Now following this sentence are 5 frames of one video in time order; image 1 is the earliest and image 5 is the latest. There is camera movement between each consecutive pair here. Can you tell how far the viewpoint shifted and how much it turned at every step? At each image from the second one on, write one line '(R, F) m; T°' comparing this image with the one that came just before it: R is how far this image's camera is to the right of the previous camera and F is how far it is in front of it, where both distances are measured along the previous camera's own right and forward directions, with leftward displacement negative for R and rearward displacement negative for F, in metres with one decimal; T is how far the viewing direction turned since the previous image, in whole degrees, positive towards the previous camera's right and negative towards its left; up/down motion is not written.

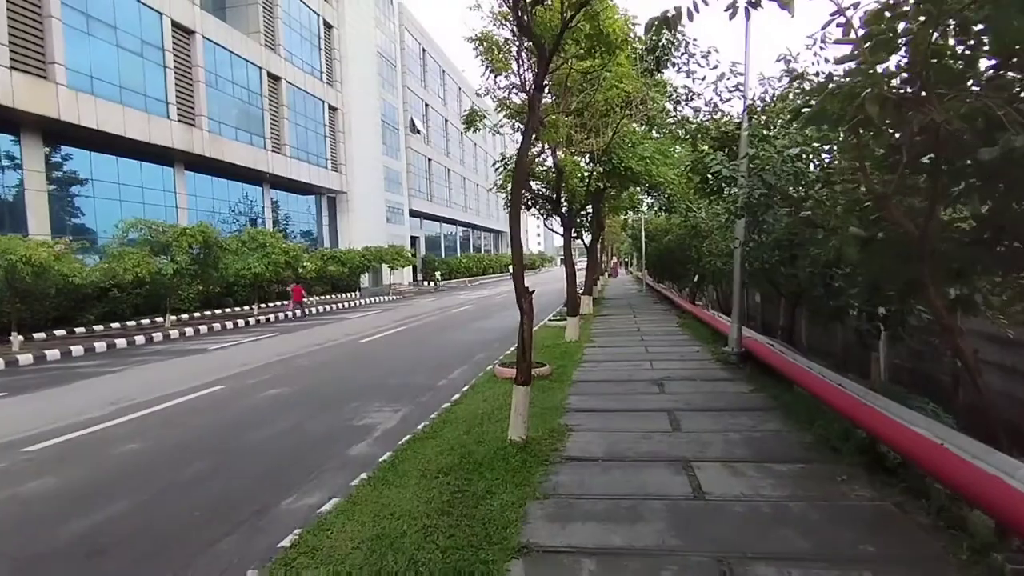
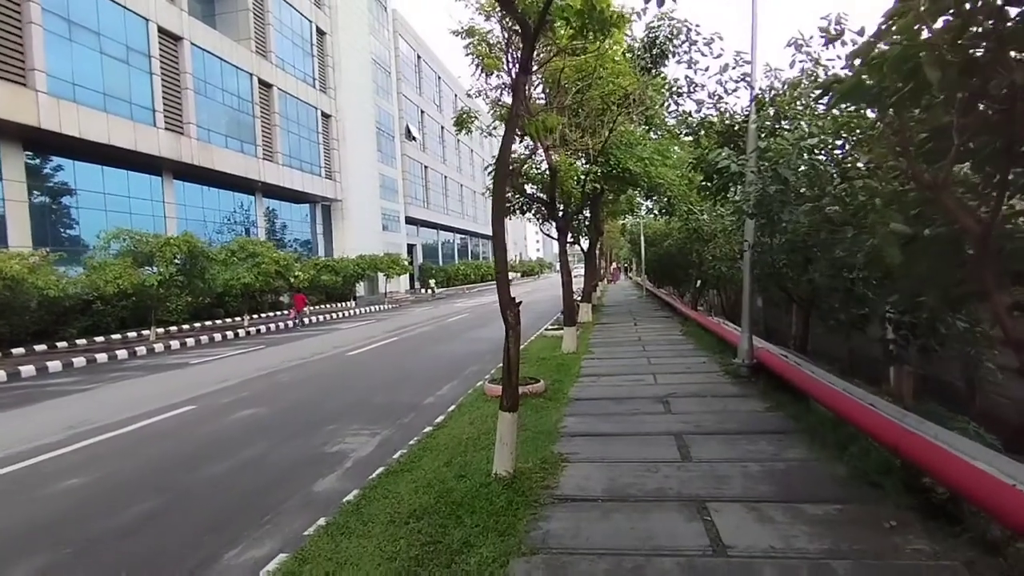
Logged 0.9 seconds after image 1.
(+0.1, +0.7) m; 0°
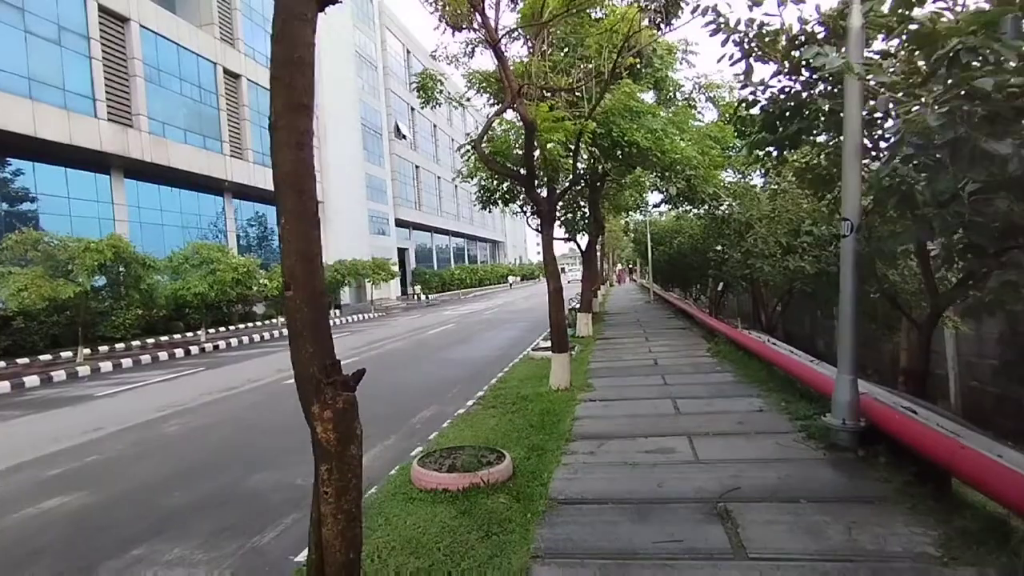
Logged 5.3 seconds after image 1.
(+0.4, +3.1) m; 0°
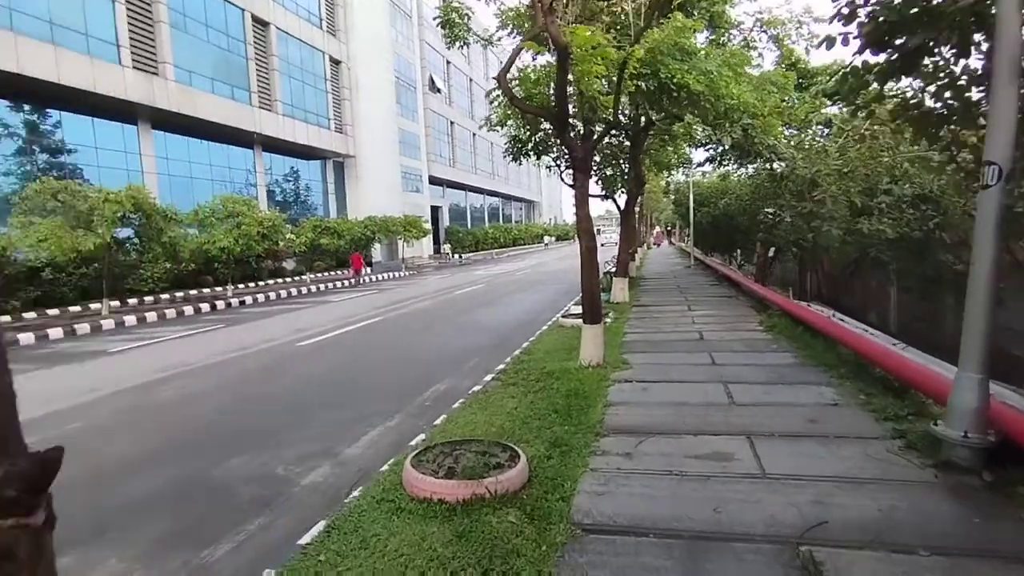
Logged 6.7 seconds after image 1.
(+0.1, +1.0) m; -3°
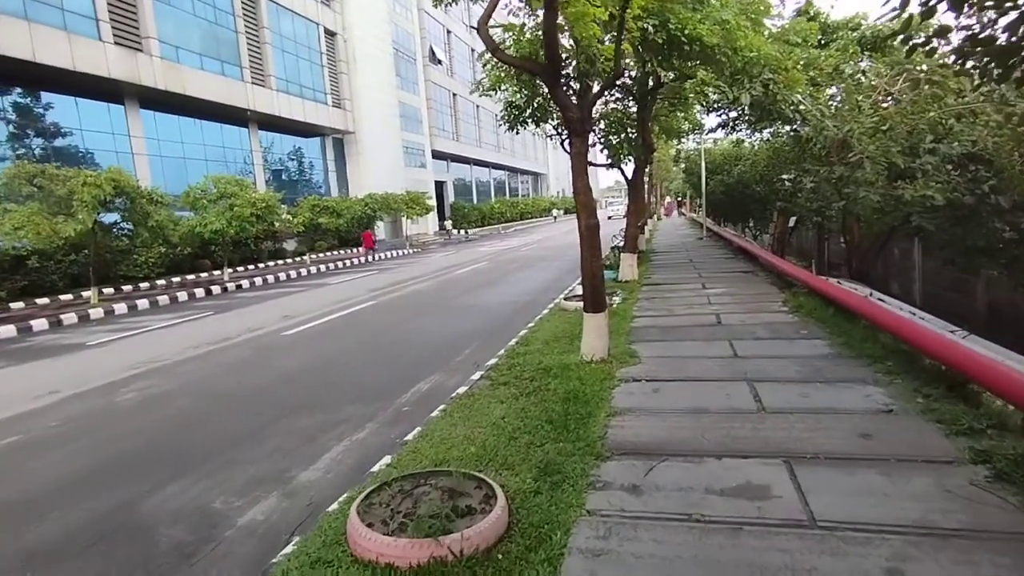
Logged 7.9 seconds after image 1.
(+0.2, +0.9) m; -1°
